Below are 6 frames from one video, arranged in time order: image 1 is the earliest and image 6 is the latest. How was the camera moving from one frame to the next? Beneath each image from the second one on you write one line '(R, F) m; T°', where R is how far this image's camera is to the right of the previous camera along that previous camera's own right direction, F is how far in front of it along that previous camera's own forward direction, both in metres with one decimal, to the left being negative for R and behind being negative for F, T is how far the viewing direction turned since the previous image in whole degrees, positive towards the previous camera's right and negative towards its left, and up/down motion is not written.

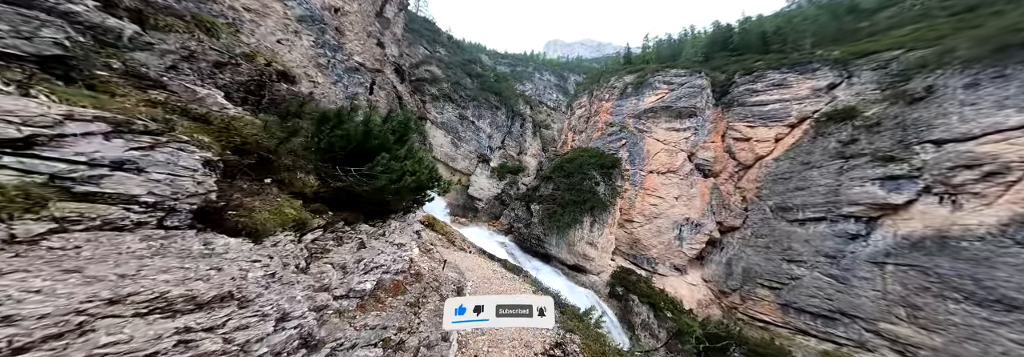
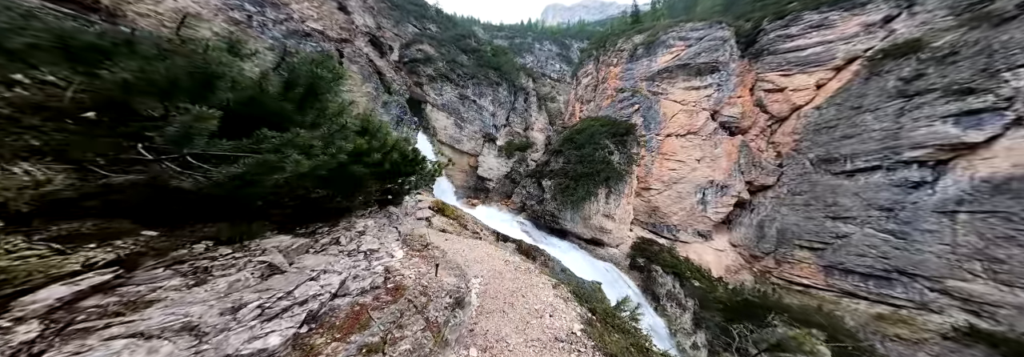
(+0.1, +0.7) m; -3°
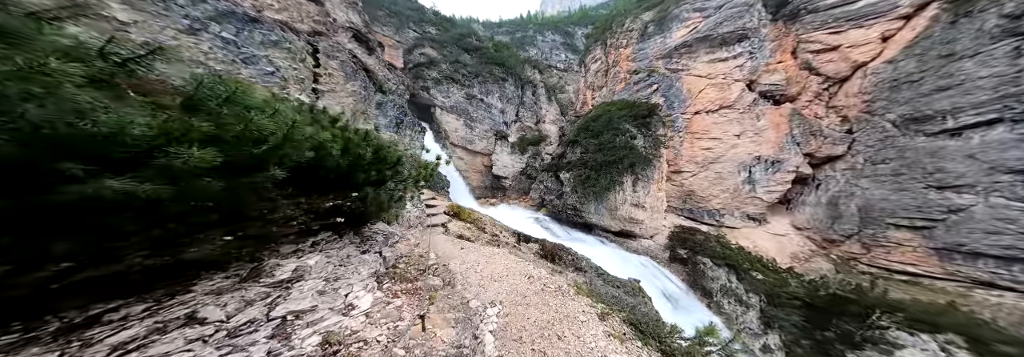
(0.0, +0.8) m; -5°
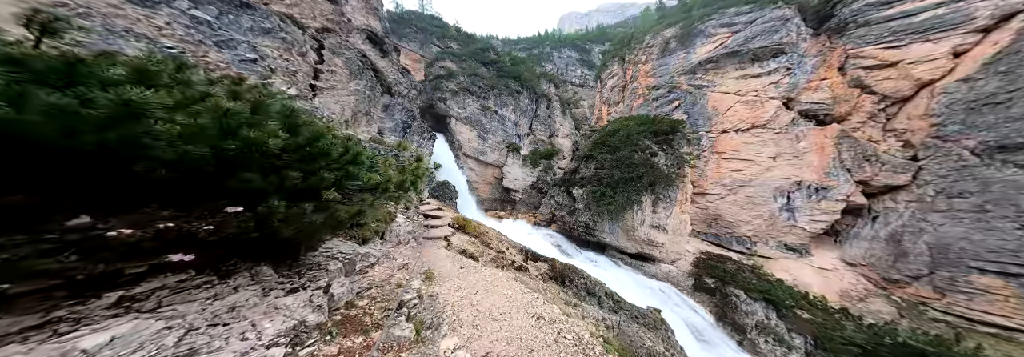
(+0.1, +0.5) m; -4°
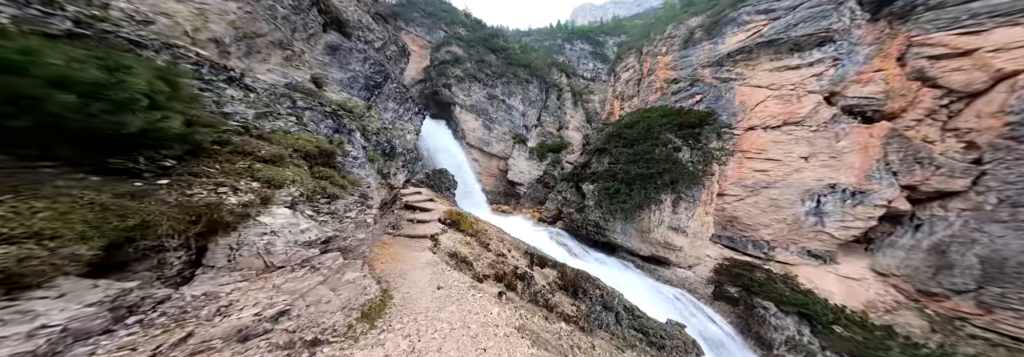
(0.0, +1.6) m; -2°
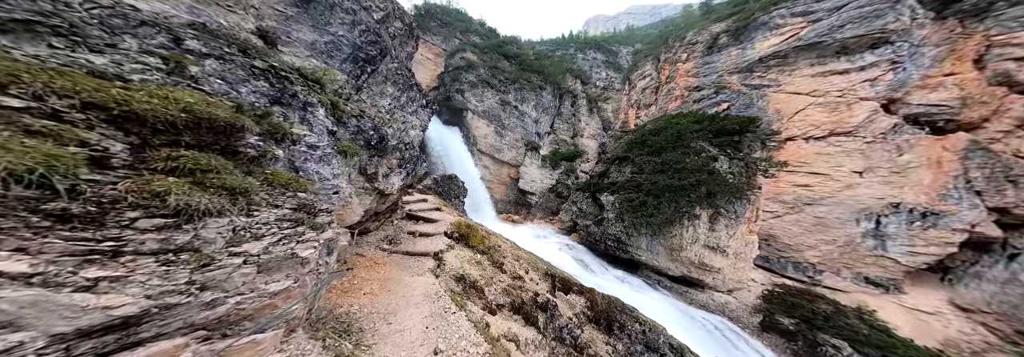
(-0.3, +1.2) m; -4°
